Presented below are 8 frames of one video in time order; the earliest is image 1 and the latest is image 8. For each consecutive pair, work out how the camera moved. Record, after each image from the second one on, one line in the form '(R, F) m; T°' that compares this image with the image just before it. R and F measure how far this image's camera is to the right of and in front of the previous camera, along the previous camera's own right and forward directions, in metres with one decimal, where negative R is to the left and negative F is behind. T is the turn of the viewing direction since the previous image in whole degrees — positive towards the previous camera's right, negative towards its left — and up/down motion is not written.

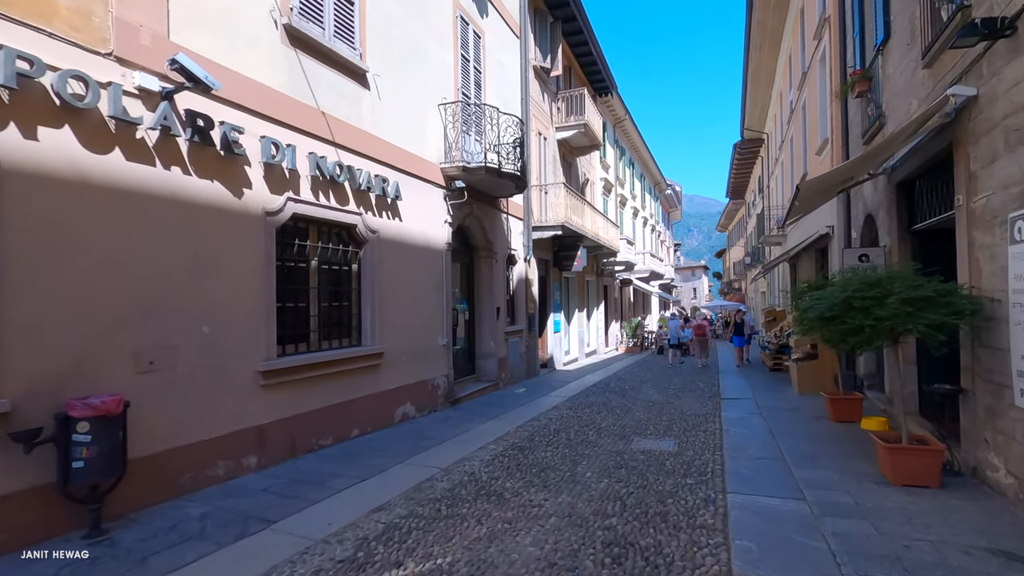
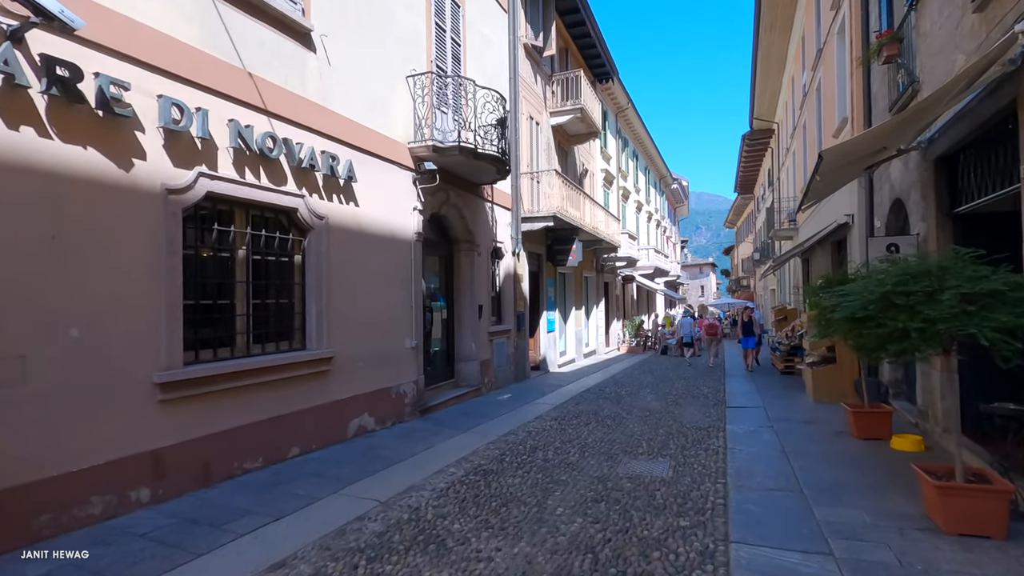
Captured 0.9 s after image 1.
(+0.5, +1.1) m; -1°
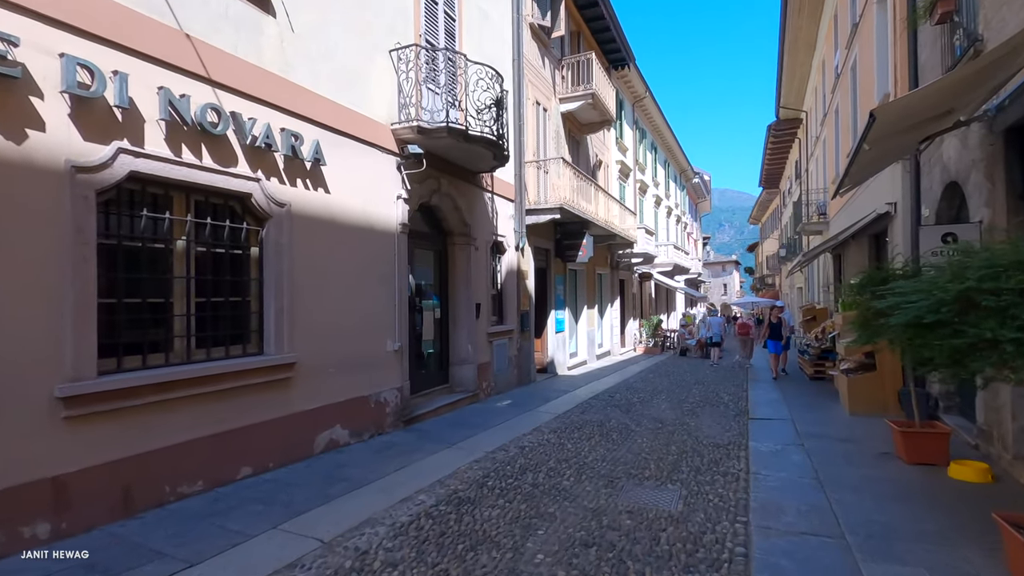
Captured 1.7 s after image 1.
(+0.4, +0.9) m; -2°
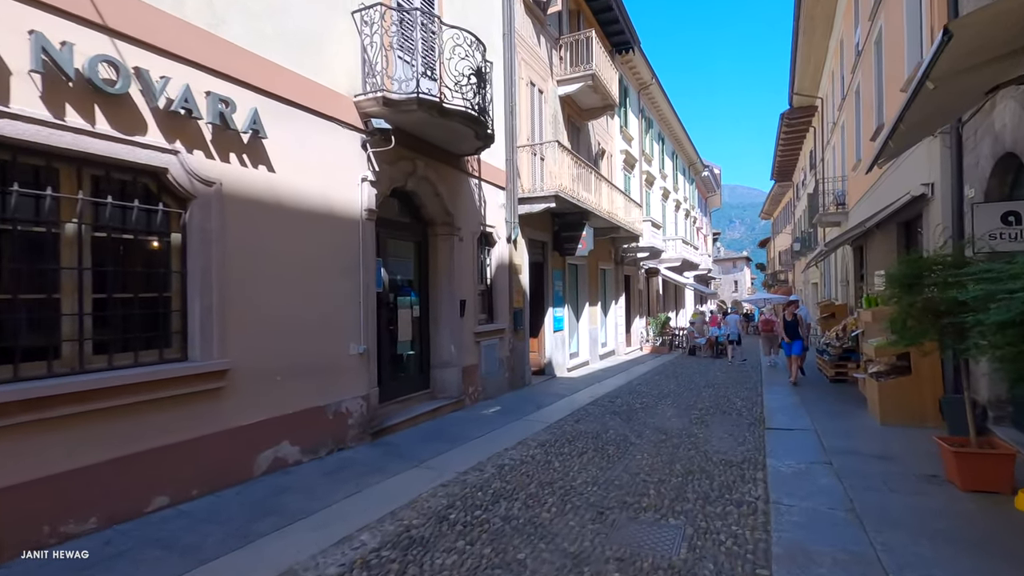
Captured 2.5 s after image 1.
(+0.4, +1.0) m; -1°
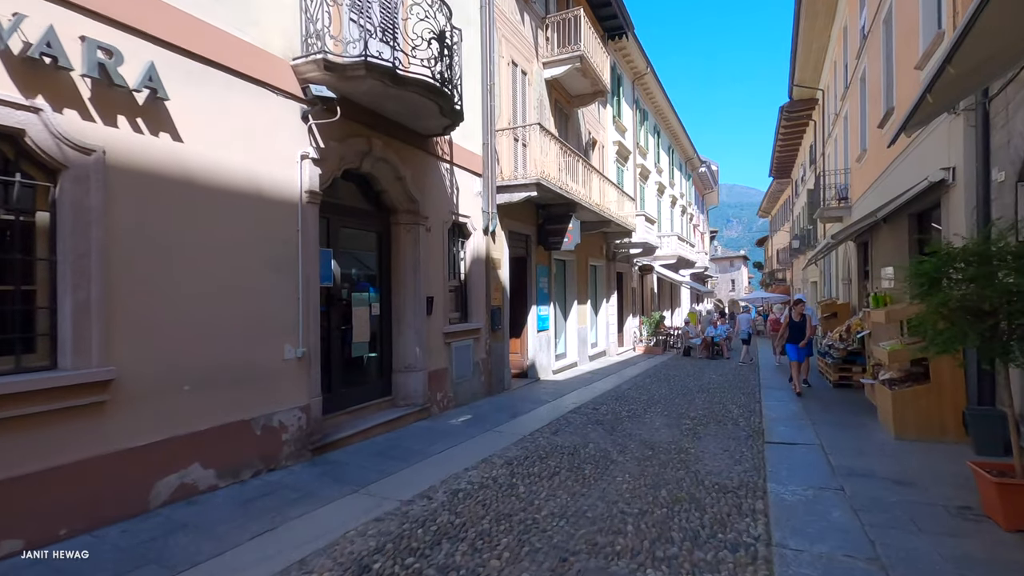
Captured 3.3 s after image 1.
(+0.4, +0.9) m; 0°
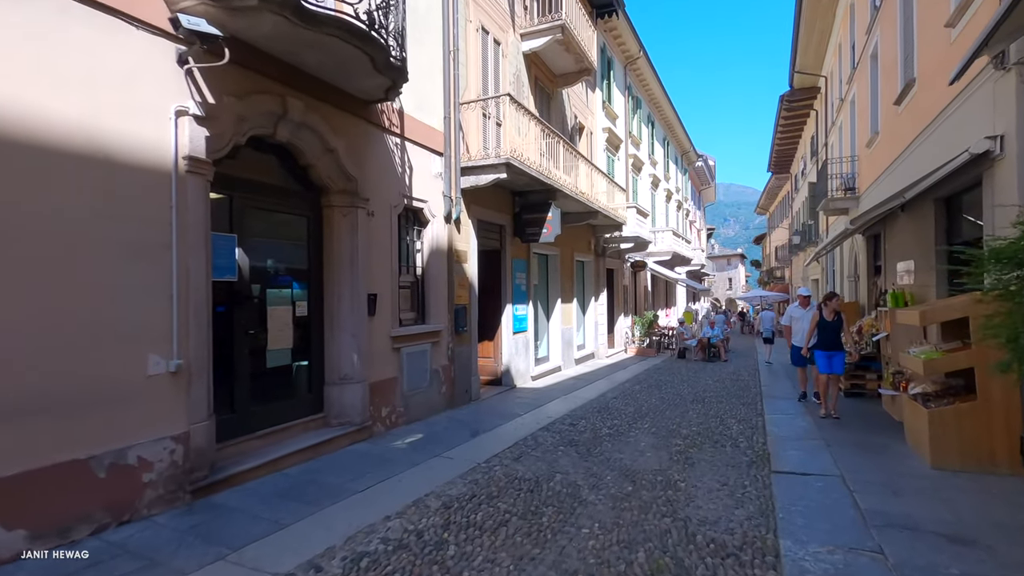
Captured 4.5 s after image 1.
(+0.5, +1.3) m; 0°
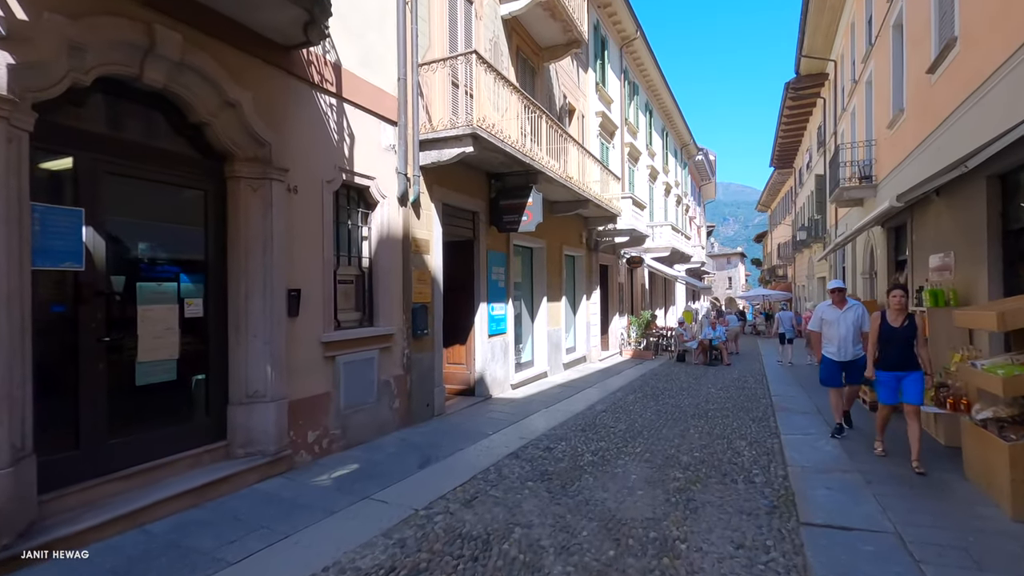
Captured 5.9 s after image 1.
(+0.5, +1.4) m; 0°
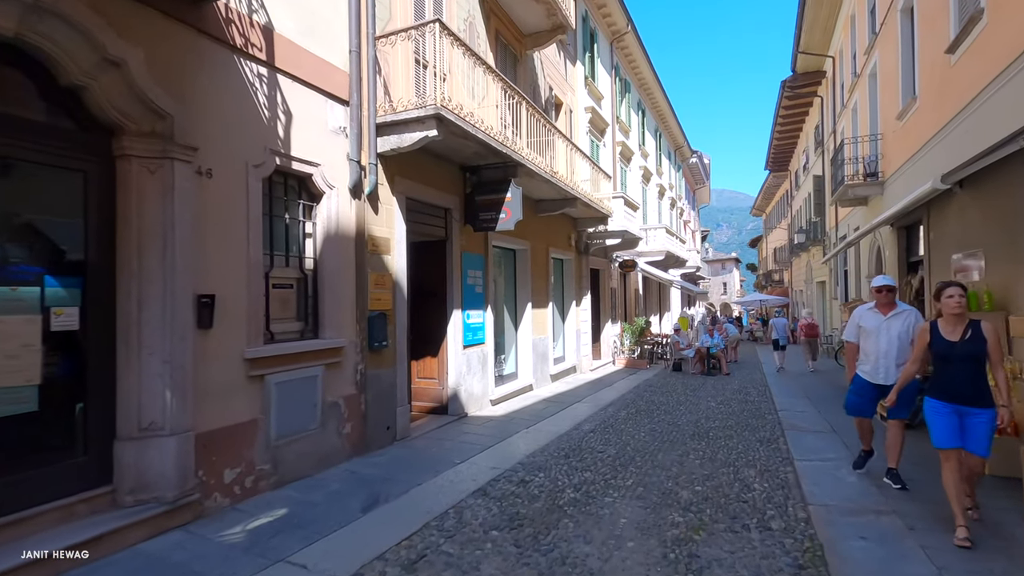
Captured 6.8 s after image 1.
(+0.3, +1.0) m; +1°
